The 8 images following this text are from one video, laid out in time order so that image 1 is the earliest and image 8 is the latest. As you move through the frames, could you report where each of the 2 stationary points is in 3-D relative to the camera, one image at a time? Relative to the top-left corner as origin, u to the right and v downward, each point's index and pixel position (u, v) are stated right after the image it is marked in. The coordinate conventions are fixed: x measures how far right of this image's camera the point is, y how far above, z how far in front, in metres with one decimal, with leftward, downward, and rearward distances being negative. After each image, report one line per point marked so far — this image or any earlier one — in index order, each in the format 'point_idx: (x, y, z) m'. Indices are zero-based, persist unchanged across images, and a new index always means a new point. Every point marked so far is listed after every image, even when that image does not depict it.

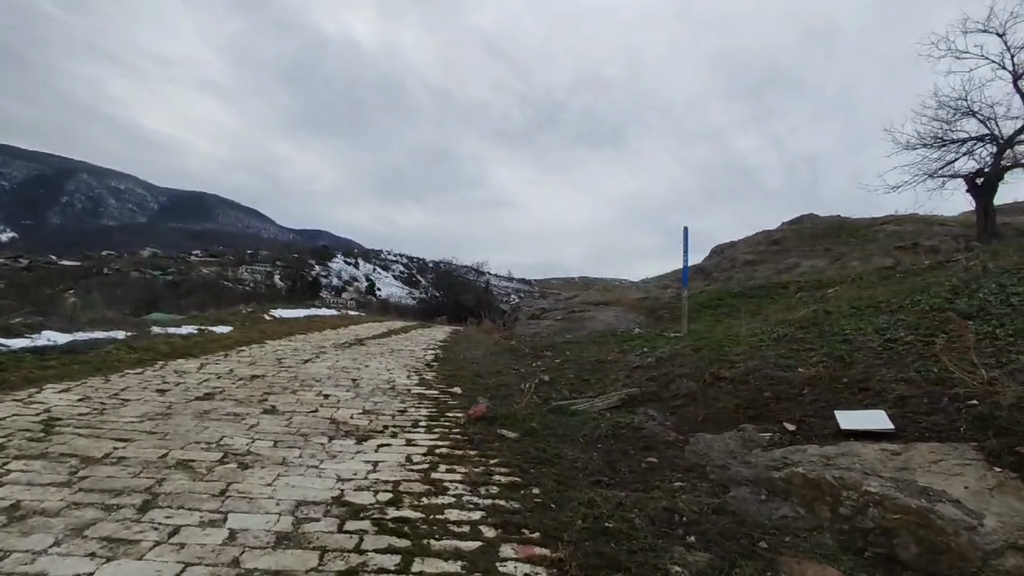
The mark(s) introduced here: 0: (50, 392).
0: (-4.3, -1.0, +5.4) m
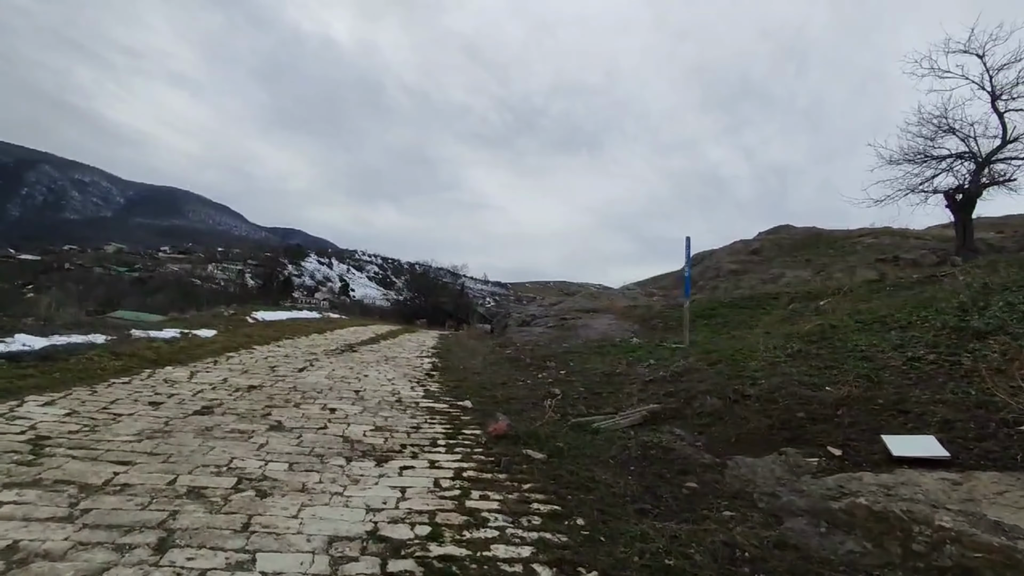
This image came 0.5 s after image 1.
0: (-4.1, -1.0, +4.9) m
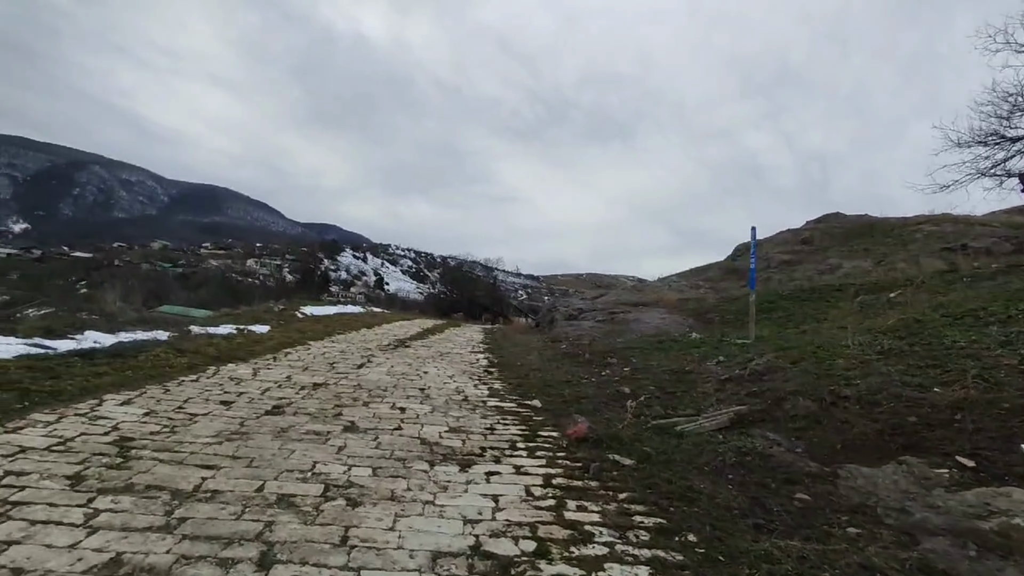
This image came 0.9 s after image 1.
0: (-3.4, -1.0, +4.9) m
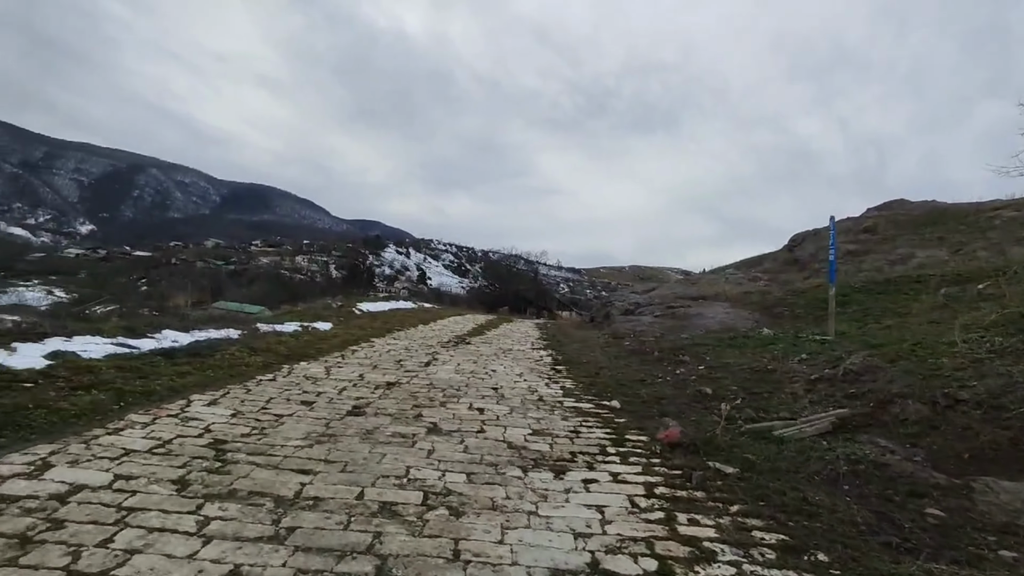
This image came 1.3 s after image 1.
0: (-2.7, -1.0, +5.0) m
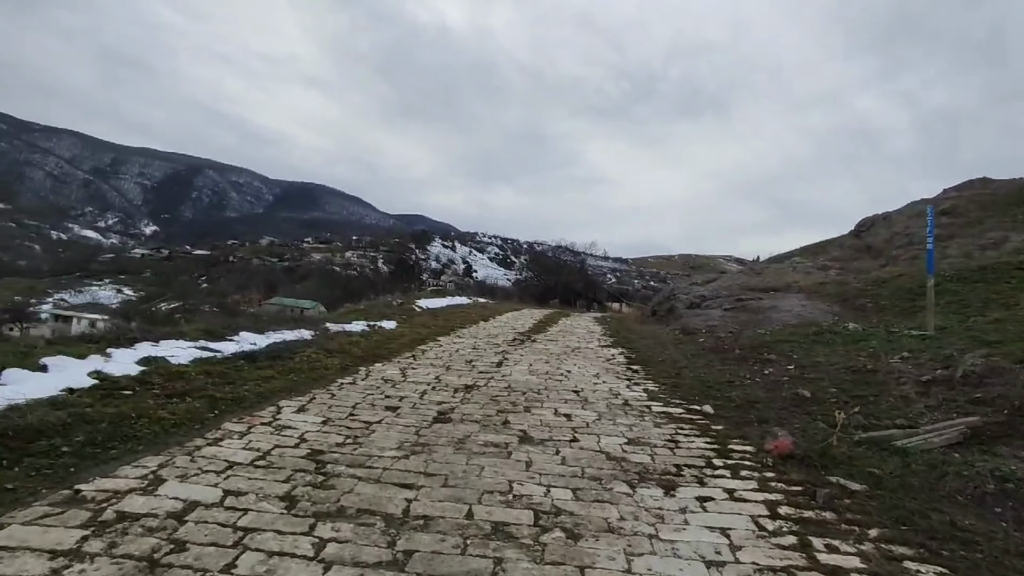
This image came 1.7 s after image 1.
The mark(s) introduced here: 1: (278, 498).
0: (-1.9, -1.1, +4.9) m
1: (-1.3, -1.2, +3.2) m
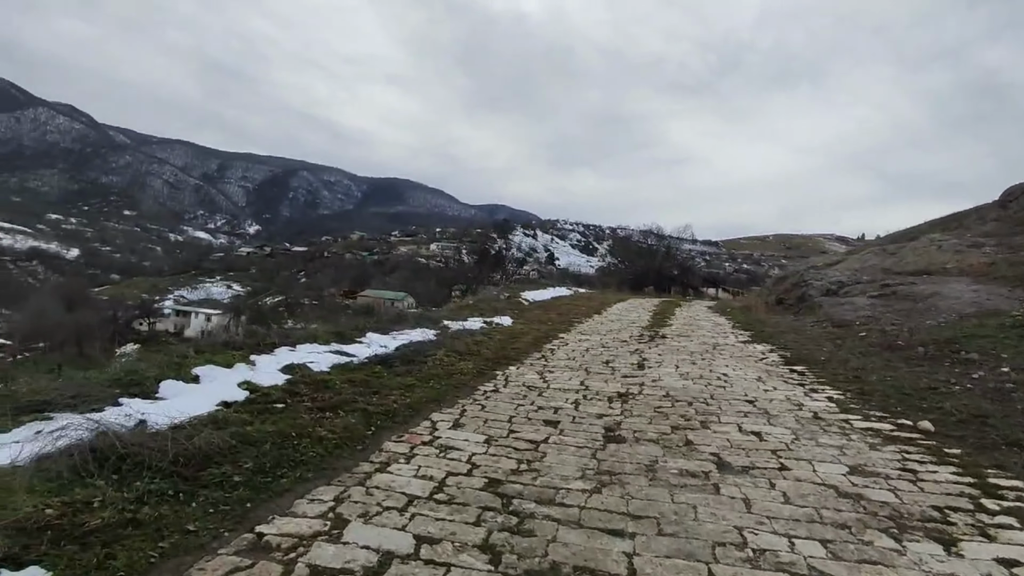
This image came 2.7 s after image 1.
0: (-0.5, -1.1, +4.5) m
1: (-0.2, -1.2, +2.7) m
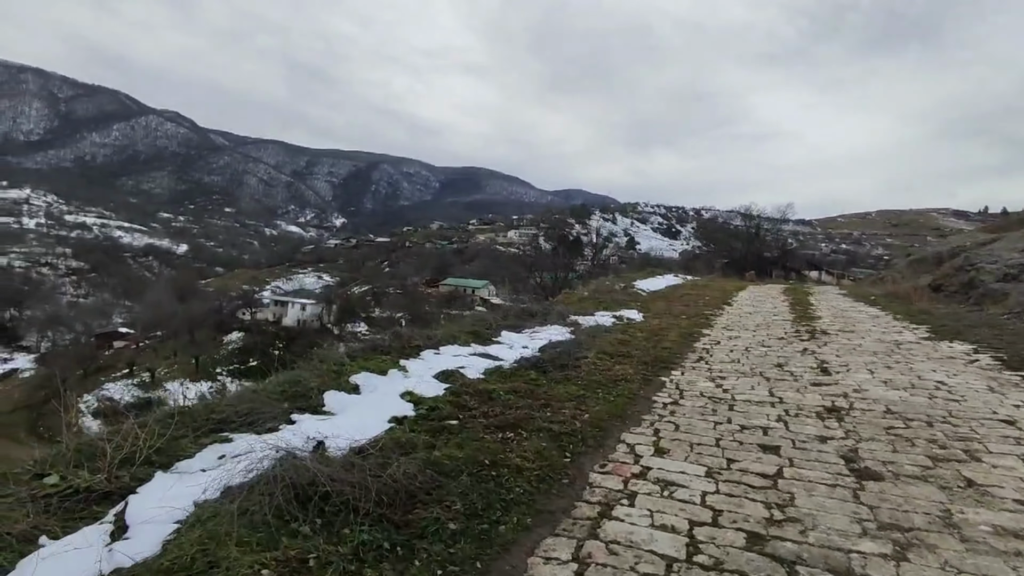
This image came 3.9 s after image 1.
0: (+0.9, -1.1, +3.9) m
1: (+1.0, -1.3, +2.0) m
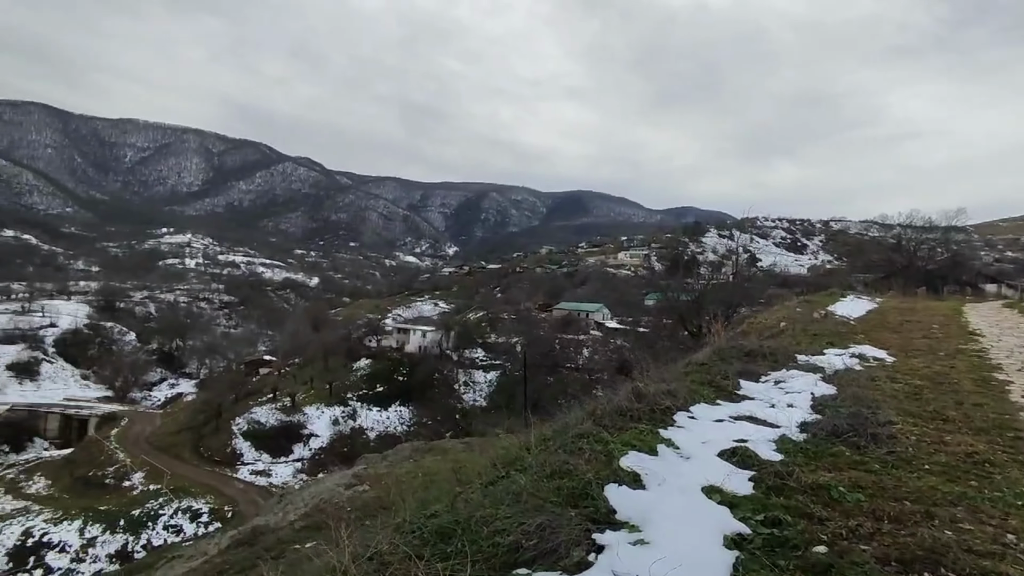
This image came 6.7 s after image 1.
0: (+2.8, -1.3, +2.2) m
1: (+2.6, -1.5, +0.4) m
